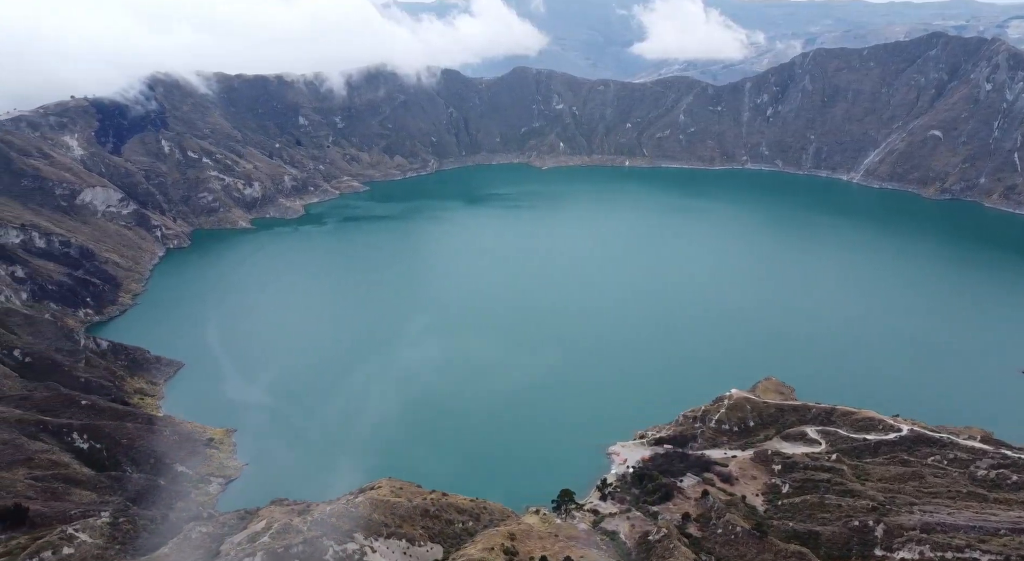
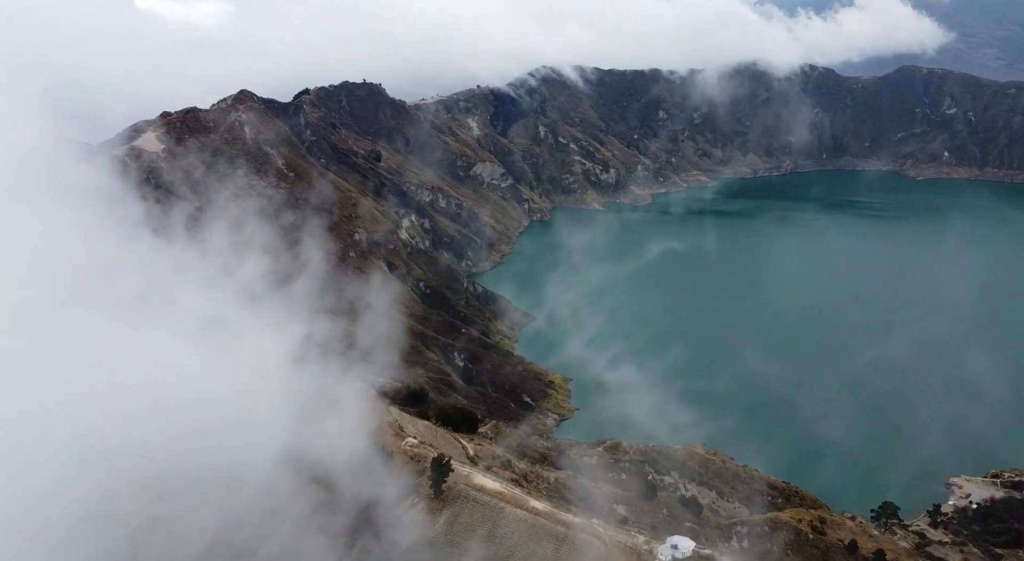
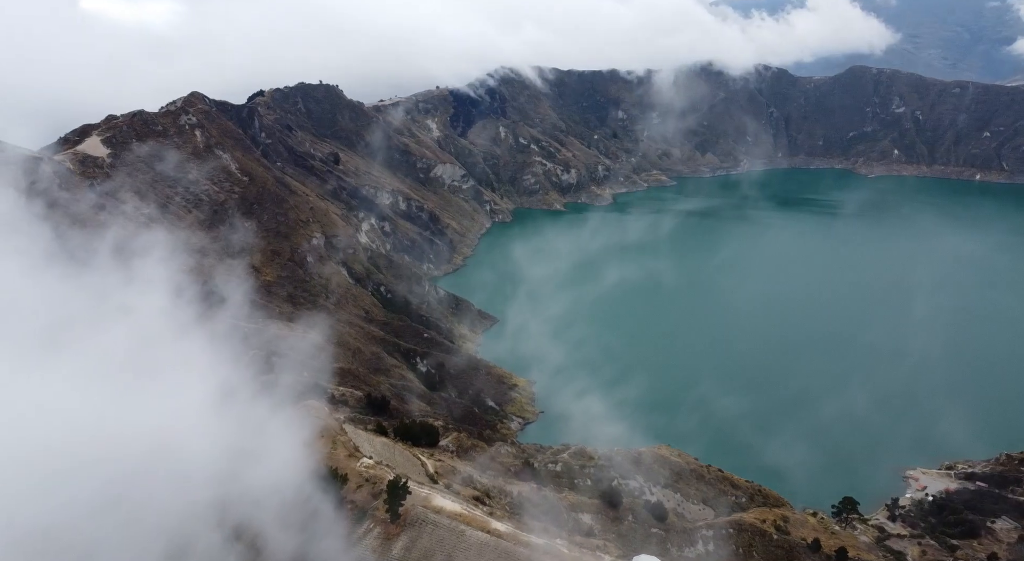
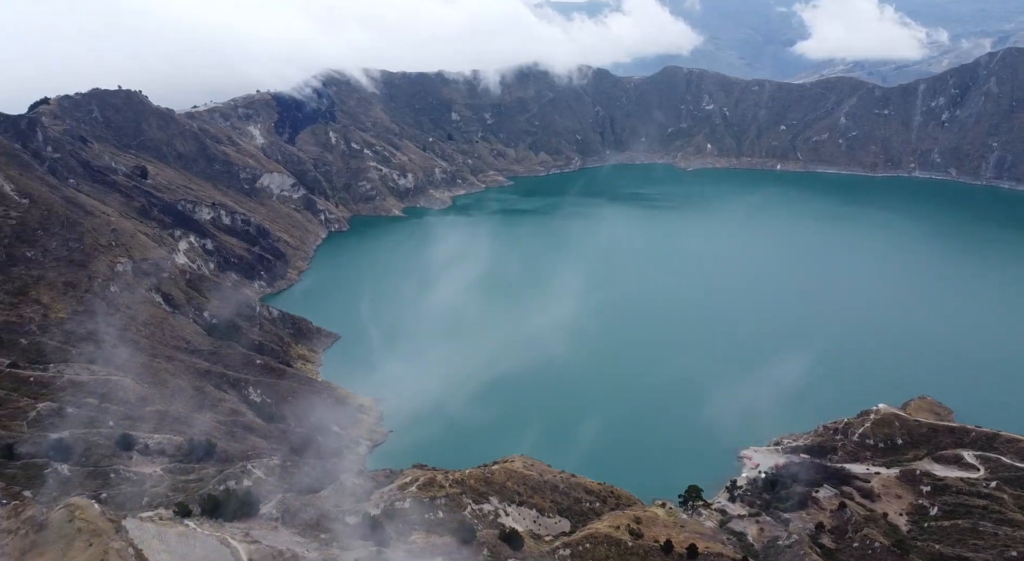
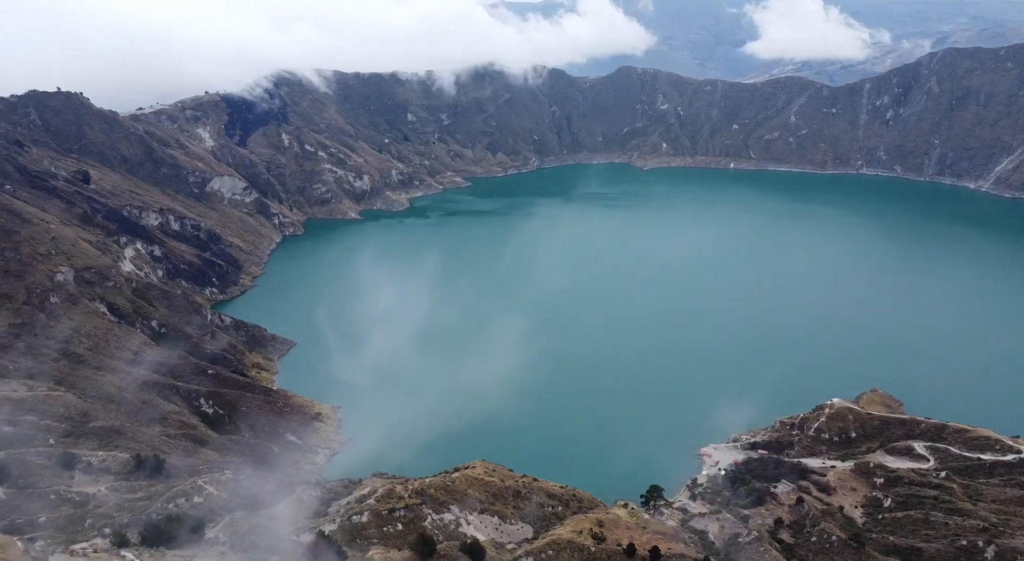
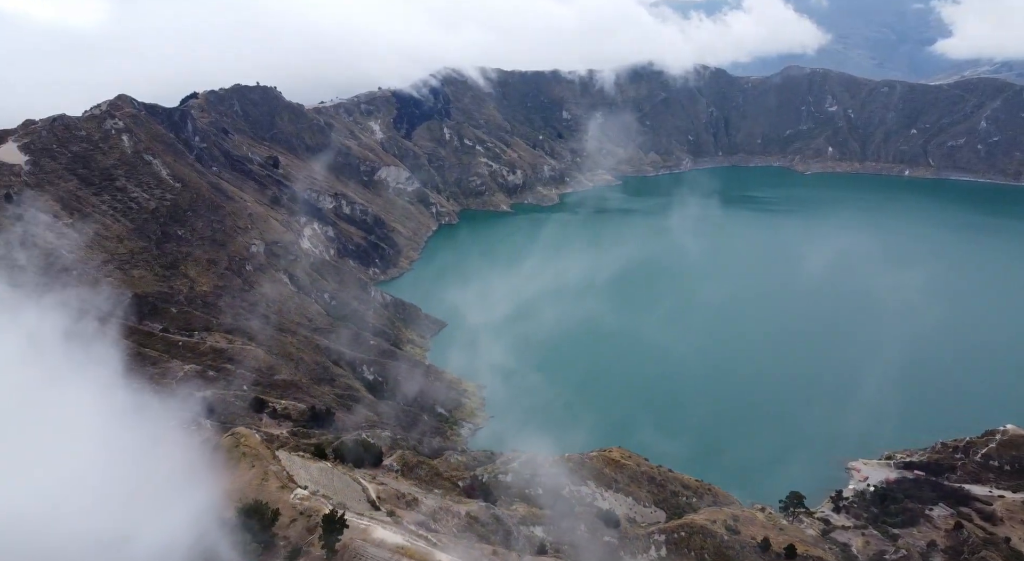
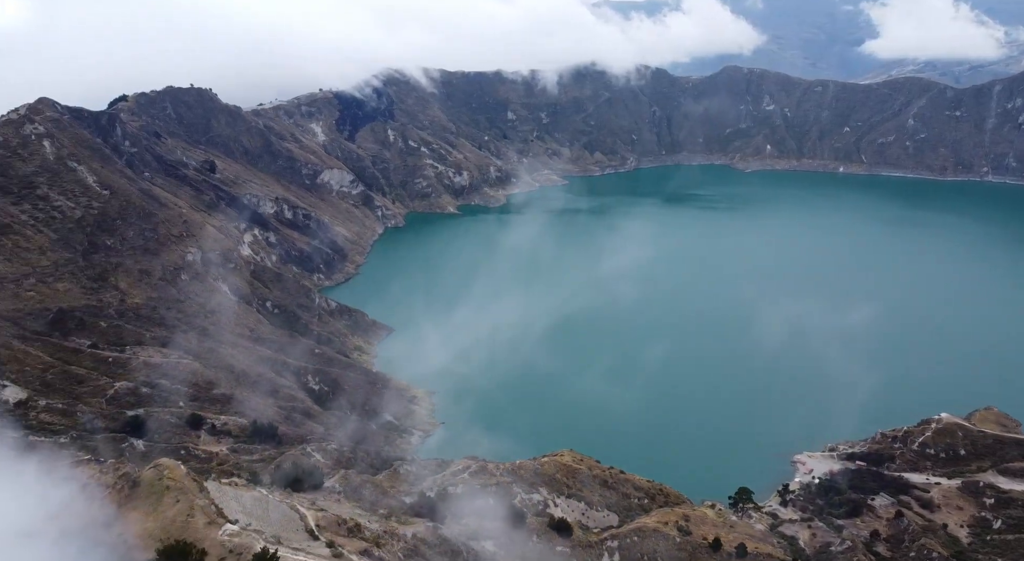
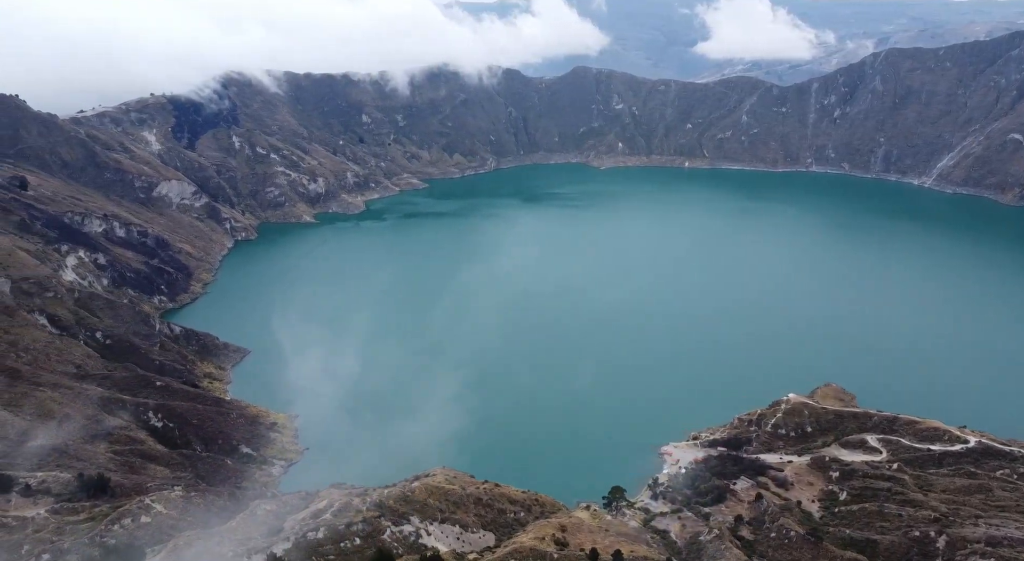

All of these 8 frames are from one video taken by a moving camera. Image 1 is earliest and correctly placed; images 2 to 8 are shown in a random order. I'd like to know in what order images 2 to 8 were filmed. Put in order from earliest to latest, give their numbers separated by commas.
8, 5, 4, 7, 6, 3, 2
